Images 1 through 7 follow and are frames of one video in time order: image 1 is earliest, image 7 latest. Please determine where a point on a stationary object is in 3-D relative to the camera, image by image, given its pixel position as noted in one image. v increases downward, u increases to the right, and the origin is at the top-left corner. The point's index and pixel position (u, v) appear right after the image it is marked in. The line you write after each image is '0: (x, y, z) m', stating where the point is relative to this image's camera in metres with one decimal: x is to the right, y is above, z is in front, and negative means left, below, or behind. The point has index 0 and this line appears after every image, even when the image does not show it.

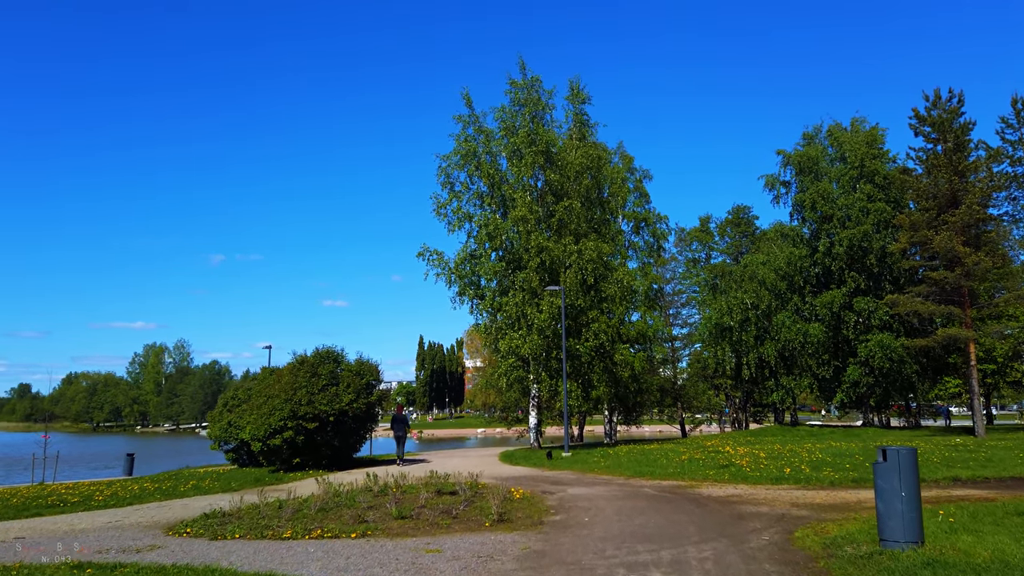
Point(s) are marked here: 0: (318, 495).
0: (-3.4, -3.6, +13.2) m
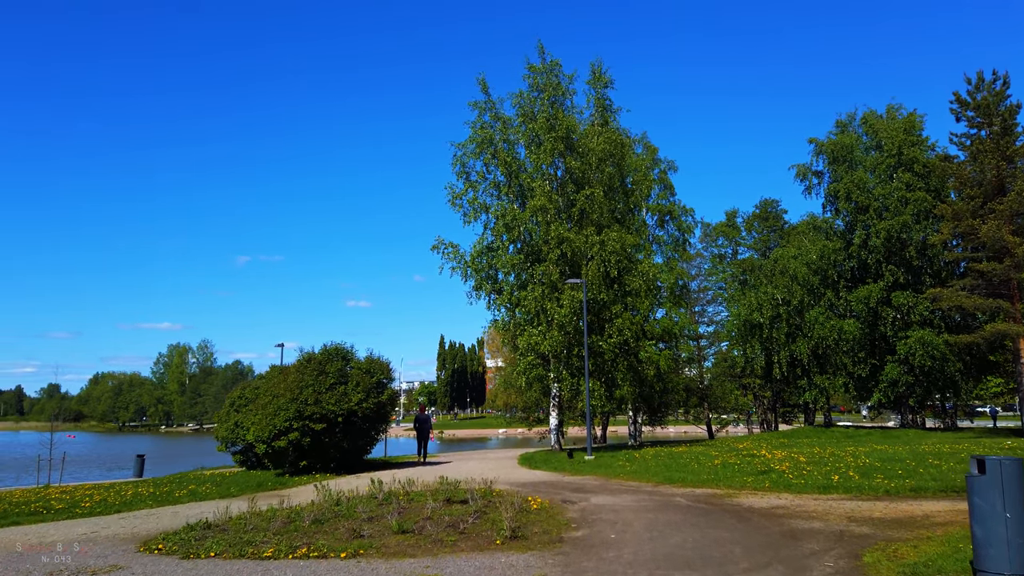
0: (-3.1, -3.4, +11.9) m
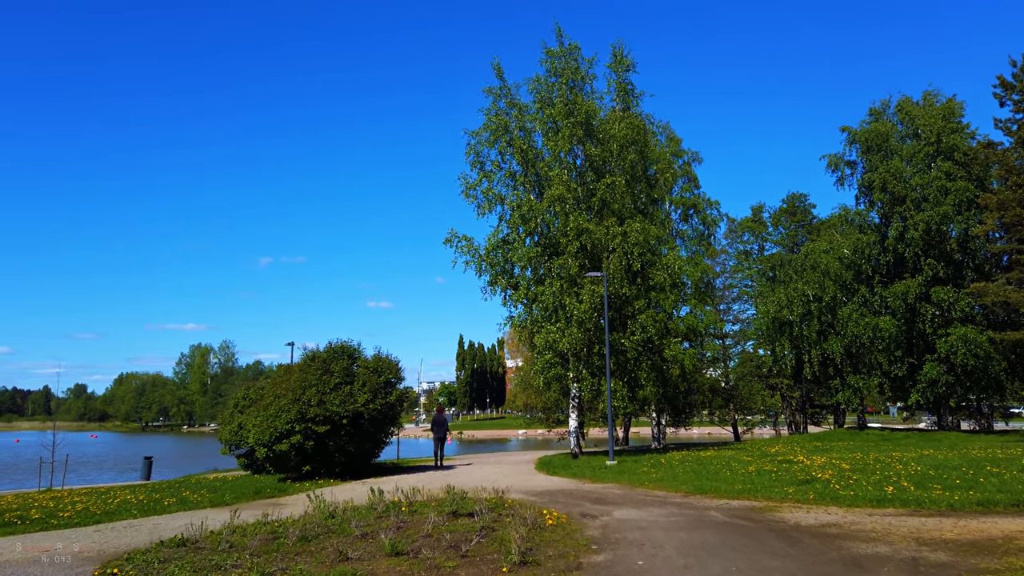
0: (-2.9, -3.3, +10.7) m
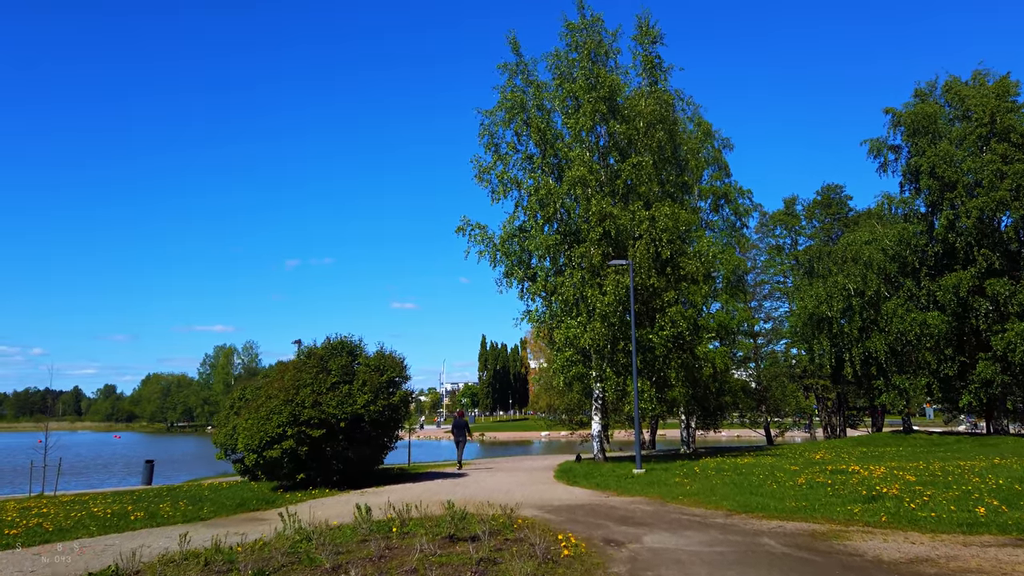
0: (-2.9, -3.0, +8.9) m
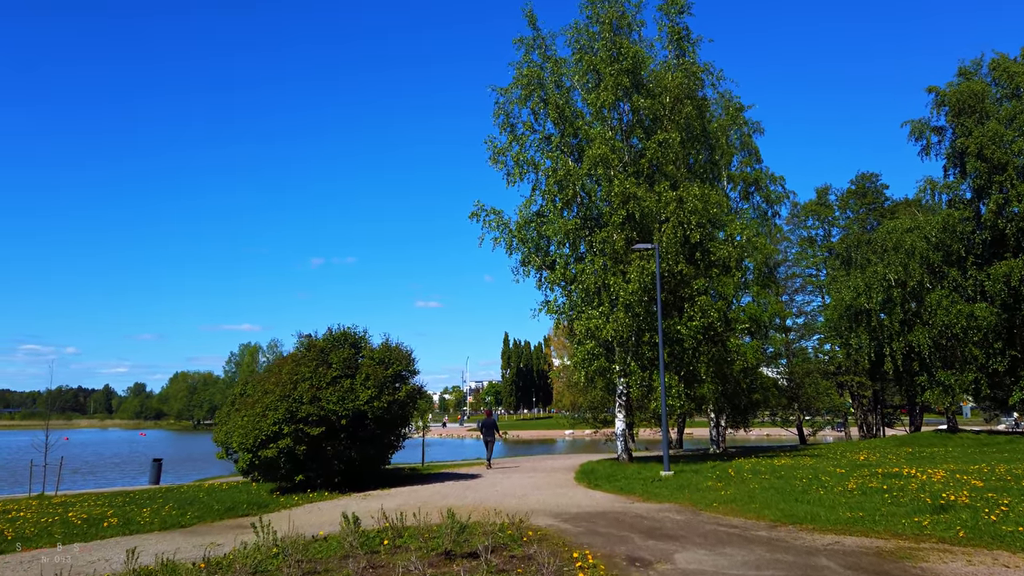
0: (-2.8, -2.7, +7.6) m
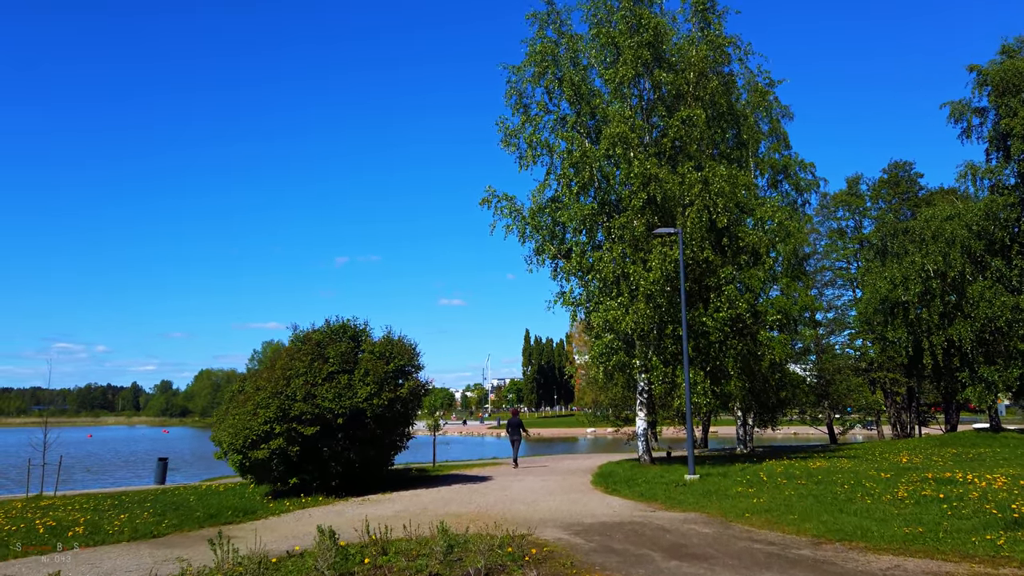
0: (-2.8, -2.5, +6.4) m
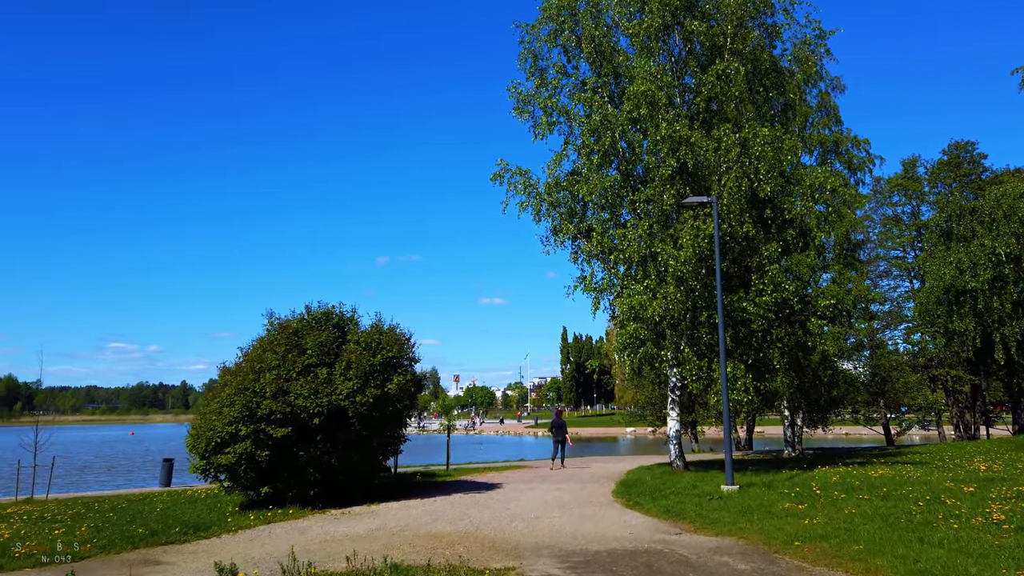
0: (-3.2, -2.2, +4.5) m
